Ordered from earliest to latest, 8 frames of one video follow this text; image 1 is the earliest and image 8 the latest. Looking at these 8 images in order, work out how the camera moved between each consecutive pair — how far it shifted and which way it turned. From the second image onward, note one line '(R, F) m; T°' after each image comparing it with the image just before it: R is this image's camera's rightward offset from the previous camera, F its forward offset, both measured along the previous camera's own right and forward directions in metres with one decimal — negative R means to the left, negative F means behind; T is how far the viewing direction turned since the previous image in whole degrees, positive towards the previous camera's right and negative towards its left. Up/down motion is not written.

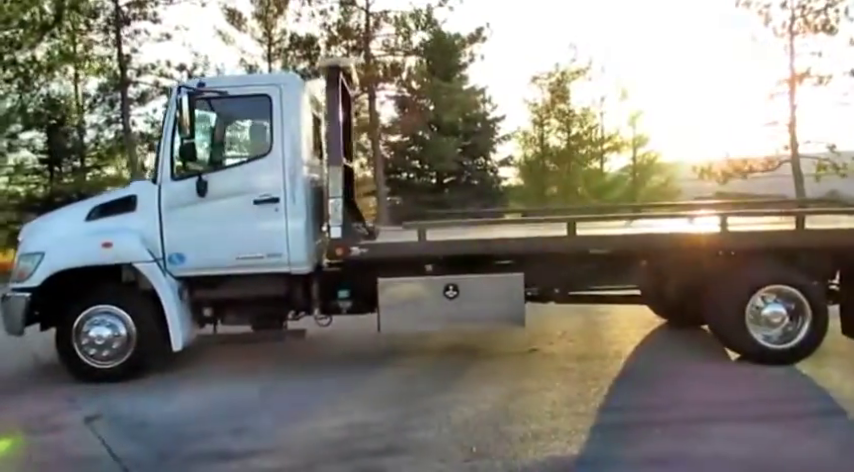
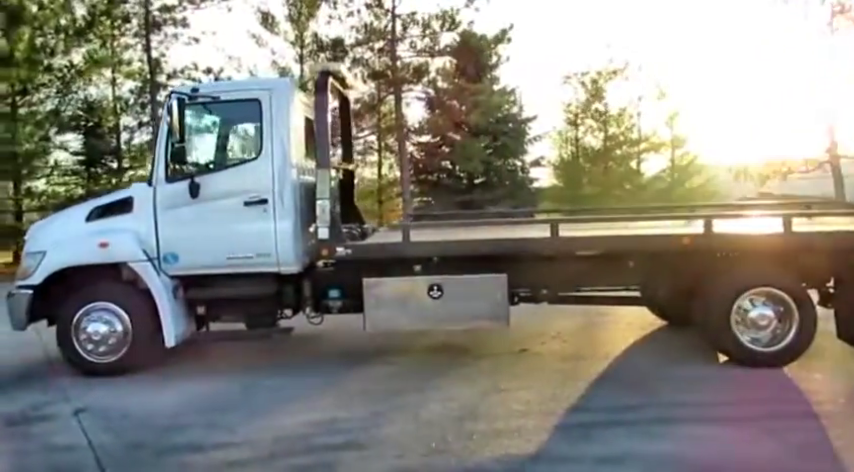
(+0.4, -0.1) m; -3°
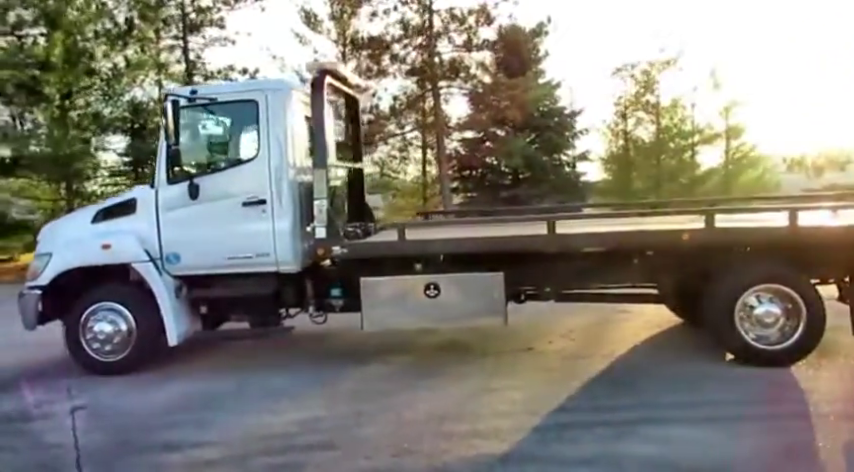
(+0.4, +0.1) m; -4°
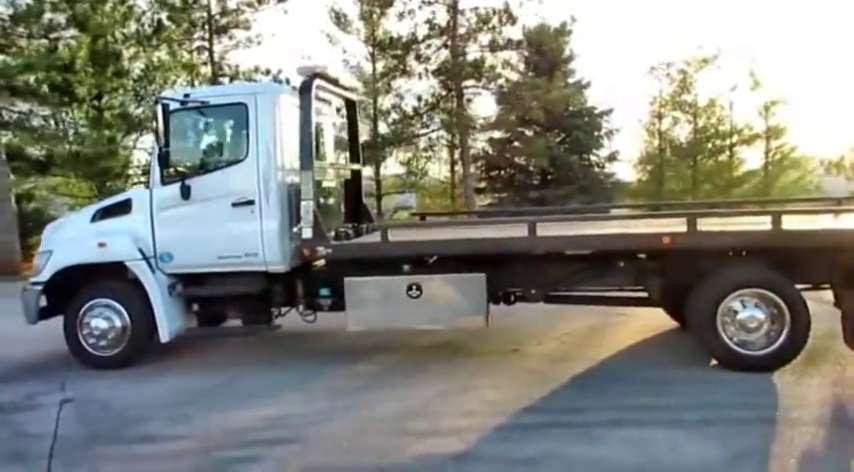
(+0.4, -0.1) m; -2°
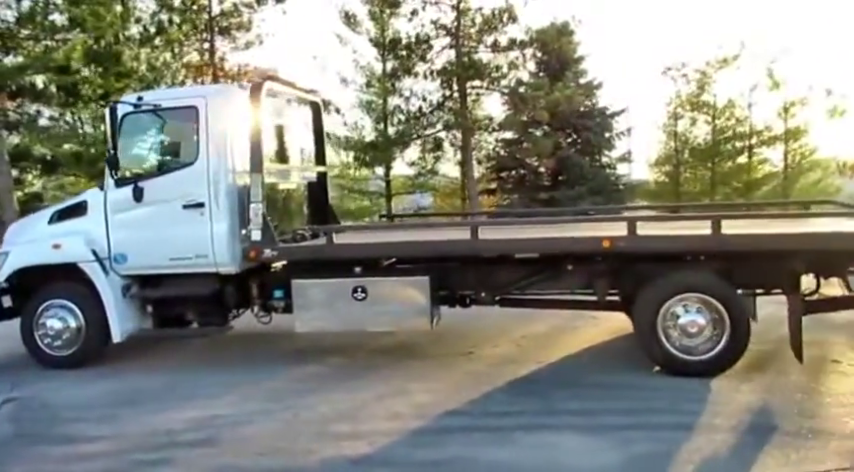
(+0.5, 0.0) m; -1°
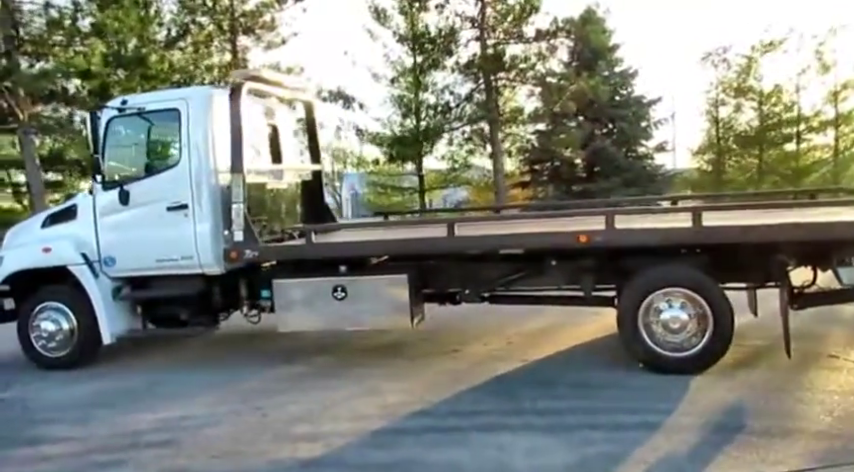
(+0.5, +0.1) m; -3°
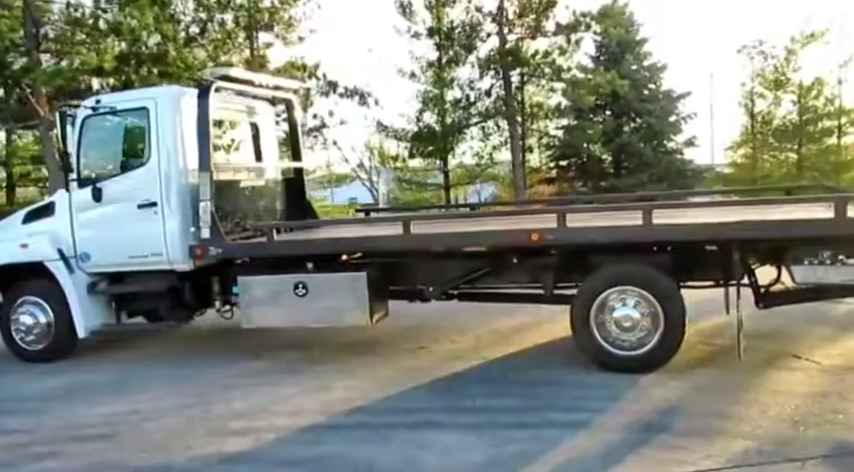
(+0.5, 0.0) m; -2°
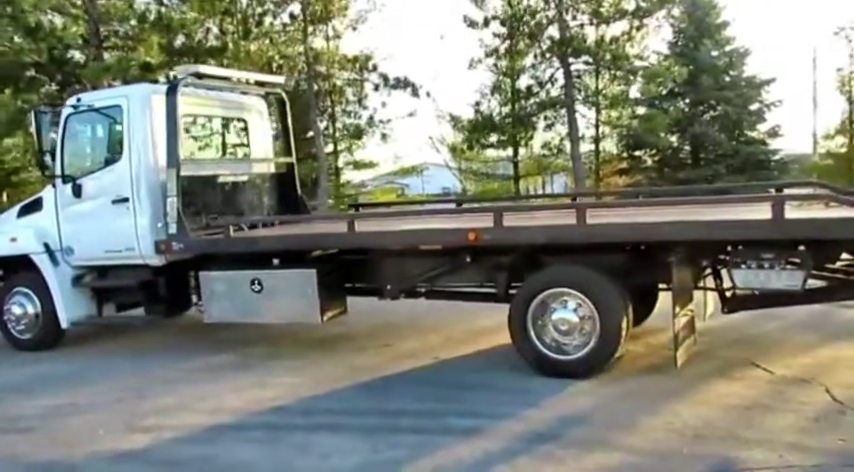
(+1.0, +0.1) m; -6°
